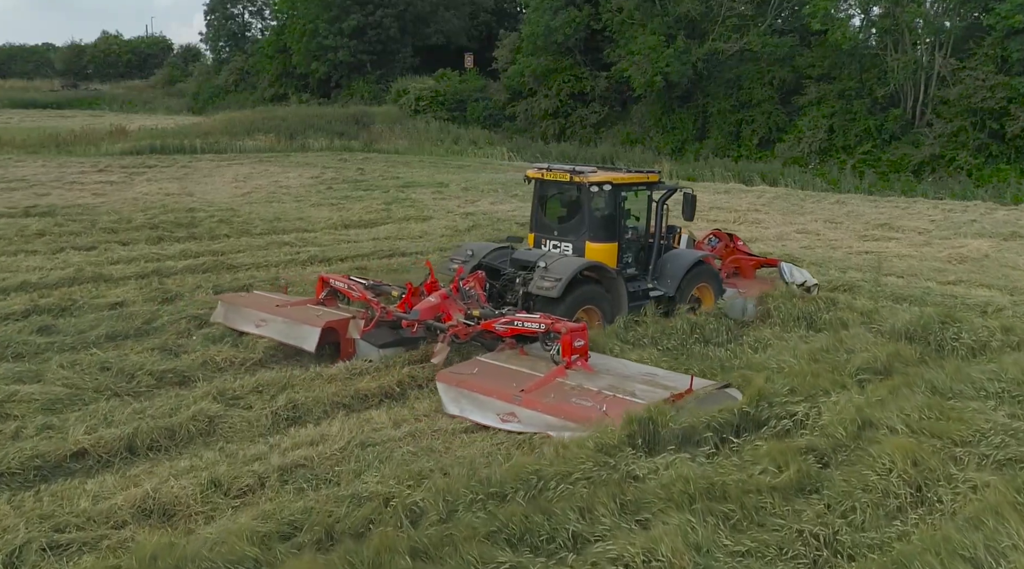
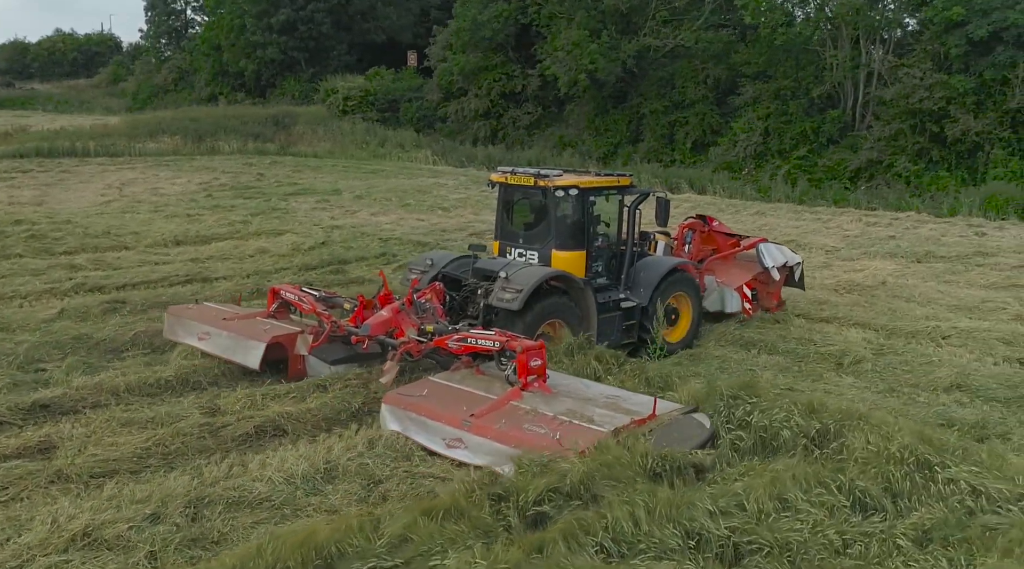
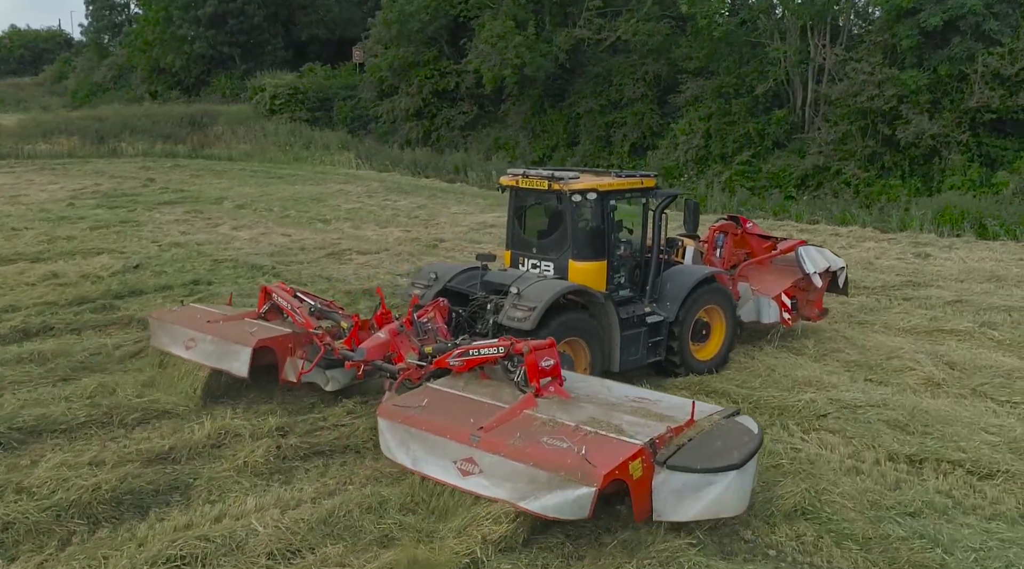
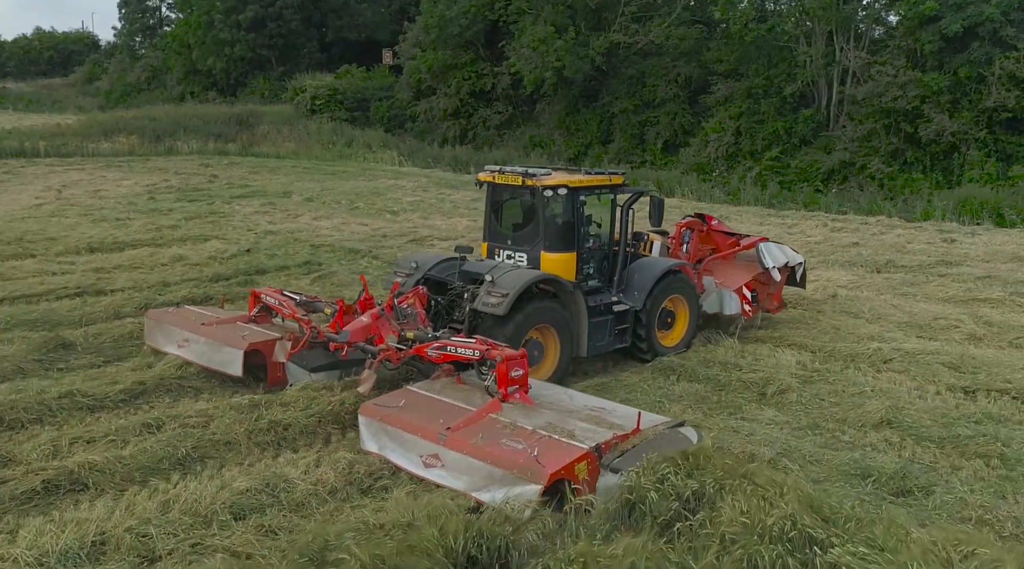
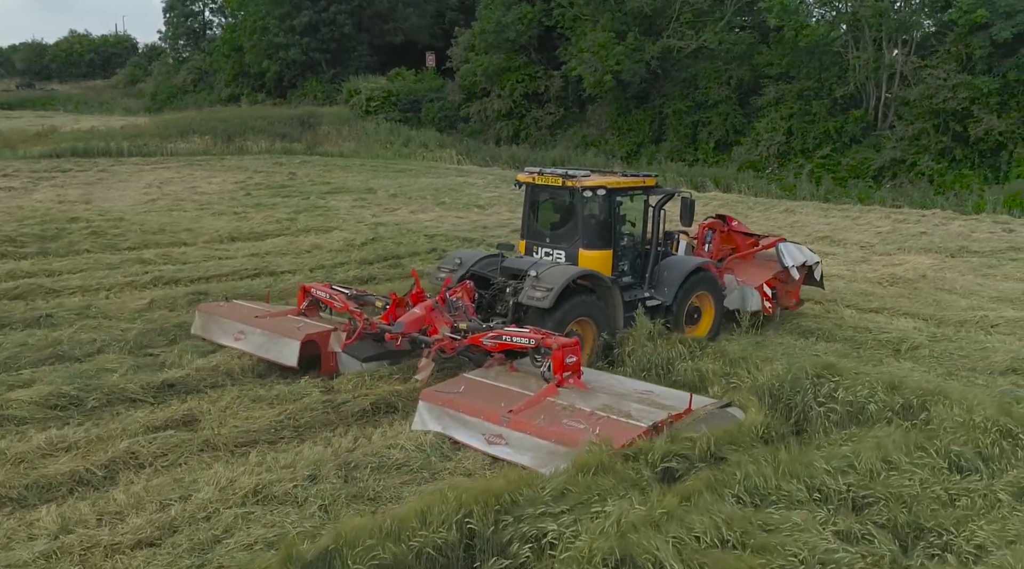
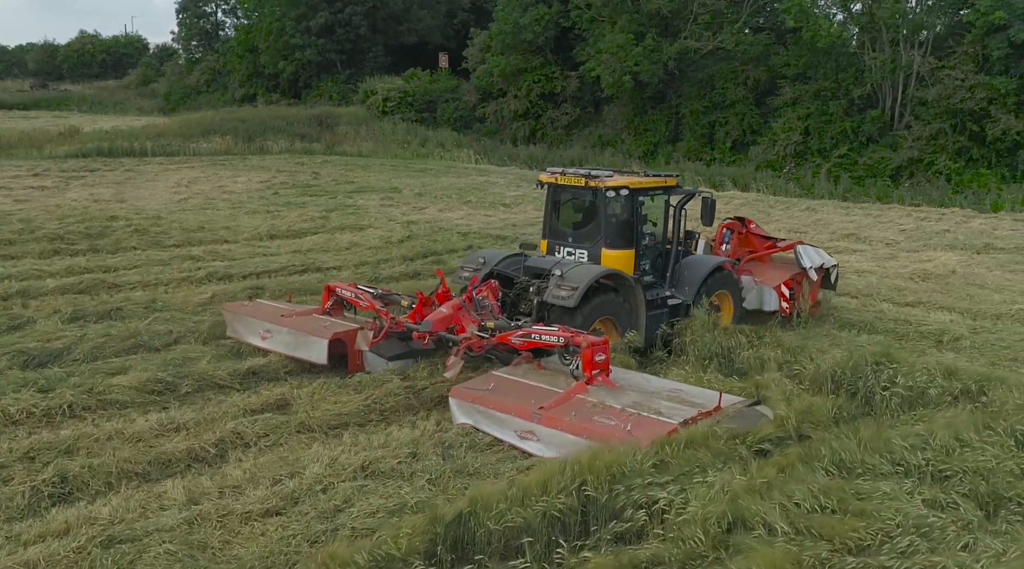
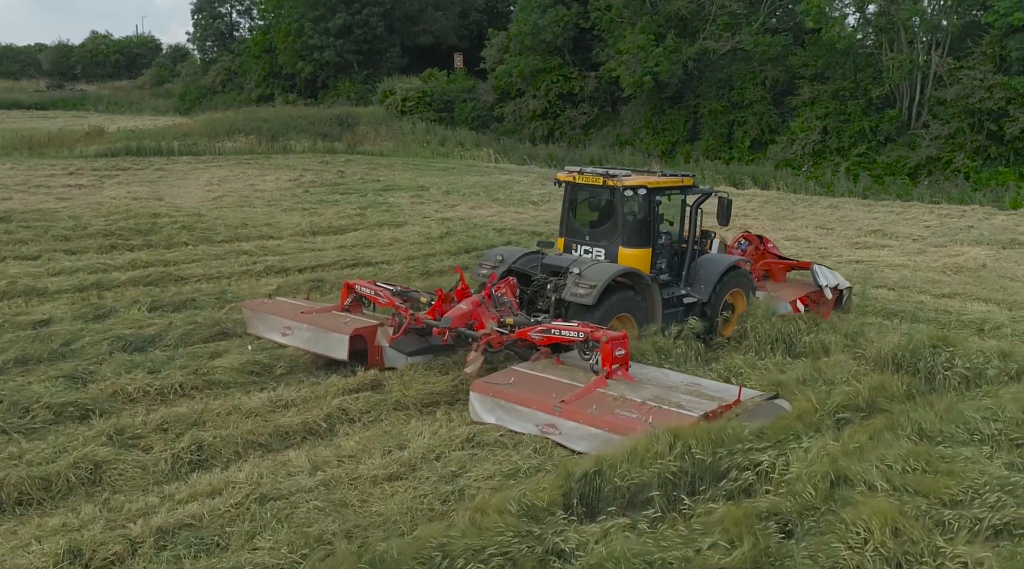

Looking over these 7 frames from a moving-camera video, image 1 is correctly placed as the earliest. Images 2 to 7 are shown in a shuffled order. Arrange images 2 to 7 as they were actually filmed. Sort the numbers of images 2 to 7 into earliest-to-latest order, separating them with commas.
7, 6, 5, 2, 4, 3
